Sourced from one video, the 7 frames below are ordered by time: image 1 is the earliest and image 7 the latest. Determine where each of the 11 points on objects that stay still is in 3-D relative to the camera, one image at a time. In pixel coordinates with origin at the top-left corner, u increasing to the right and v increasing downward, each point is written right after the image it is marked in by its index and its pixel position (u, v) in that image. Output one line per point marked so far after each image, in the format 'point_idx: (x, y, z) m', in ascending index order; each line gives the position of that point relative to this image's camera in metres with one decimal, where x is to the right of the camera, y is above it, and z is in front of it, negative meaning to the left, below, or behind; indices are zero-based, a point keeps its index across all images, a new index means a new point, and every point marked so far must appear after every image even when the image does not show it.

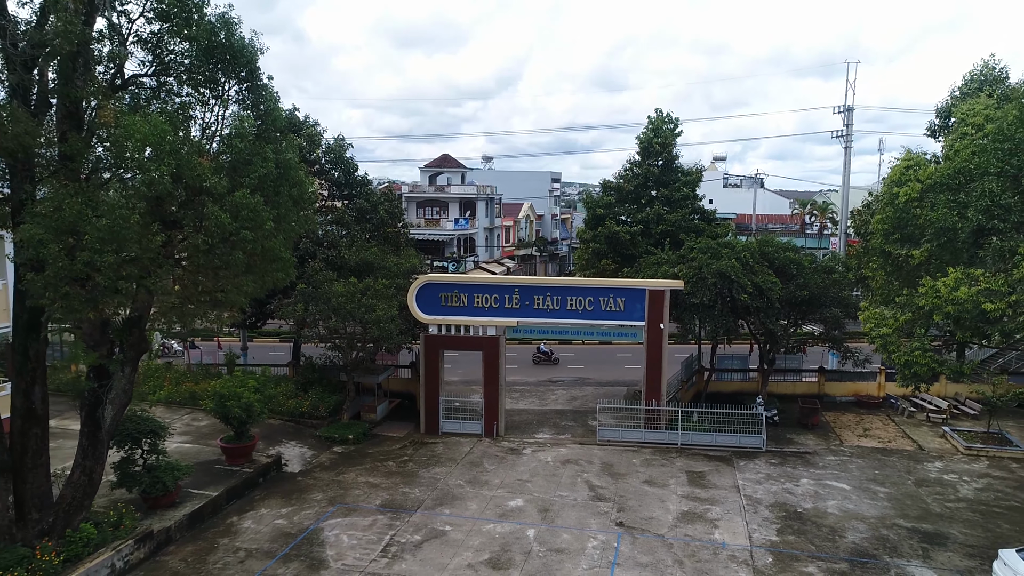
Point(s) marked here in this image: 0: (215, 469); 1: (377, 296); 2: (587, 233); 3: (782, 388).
0: (-5.9, -3.6, +12.6) m
1: (-3.2, -0.2, +15.1) m
2: (+2.2, +1.6, +18.2) m
3: (+7.6, -2.8, +17.7) m
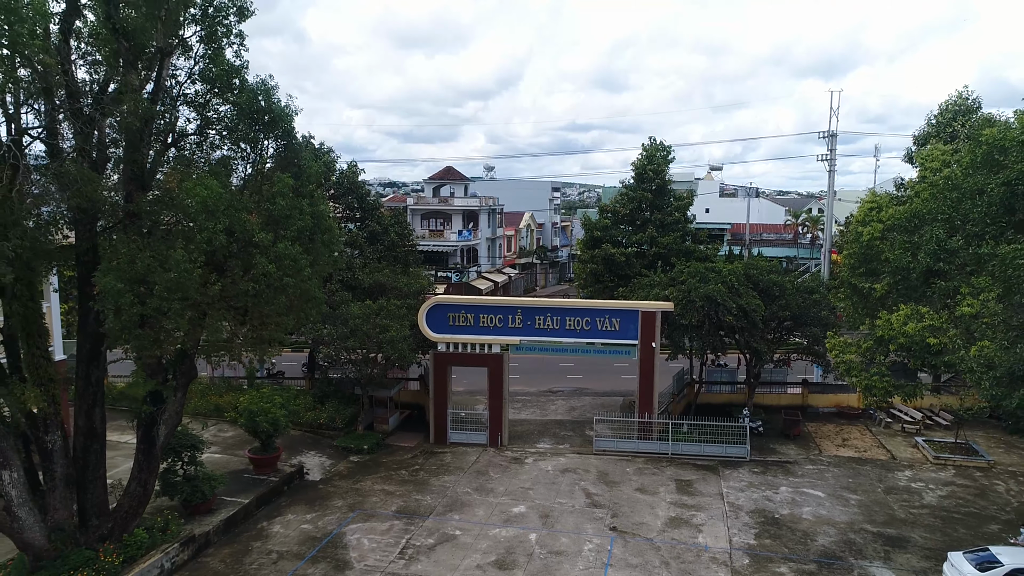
0: (-5.8, -4.2, +13.8) m
1: (-3.1, -0.7, +16.3) m
2: (+2.2, +1.0, +19.4) m
3: (+7.6, -3.3, +18.9) m
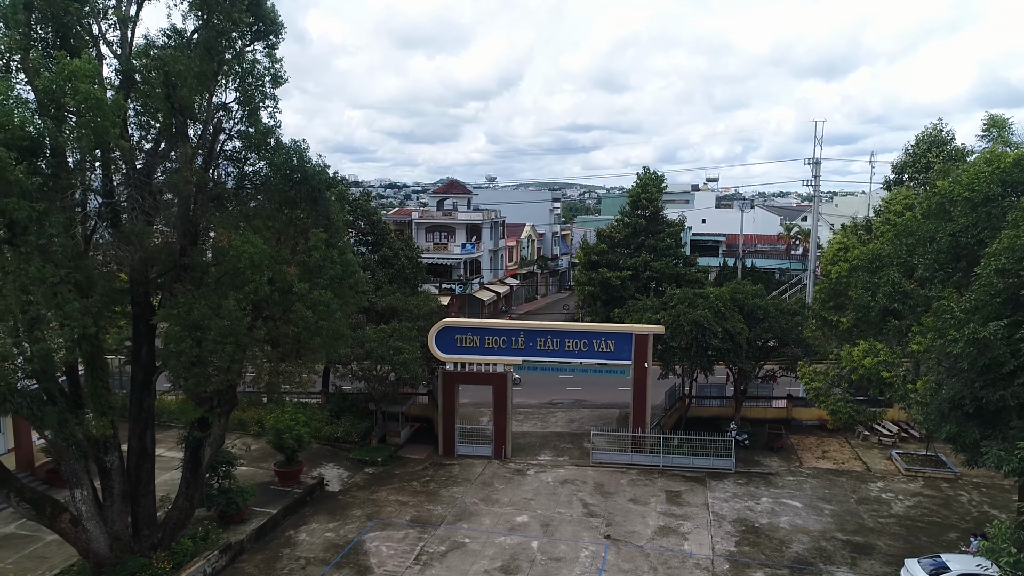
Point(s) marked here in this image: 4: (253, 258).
0: (-5.7, -4.8, +15.1) m
1: (-3.1, -1.4, +17.6) m
2: (+2.3, +0.4, +20.7) m
3: (+7.7, -4.0, +20.1) m
4: (-3.9, +0.4, +9.7) m
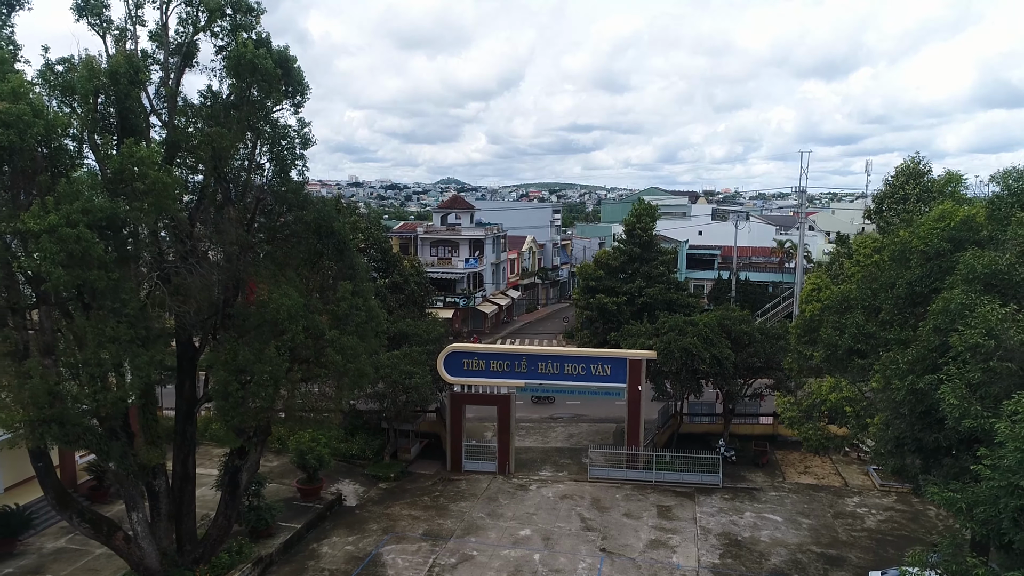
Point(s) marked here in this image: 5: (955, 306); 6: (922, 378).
0: (-5.7, -5.7, +16.4) m
1: (-3.0, -2.2, +18.9) m
2: (+2.4, -0.5, +22.0) m
3: (+7.8, -4.8, +21.5) m
4: (-3.9, -0.4, +11.0) m
5: (+6.1, -0.3, +8.7) m
6: (+5.9, -1.3, +9.1) m
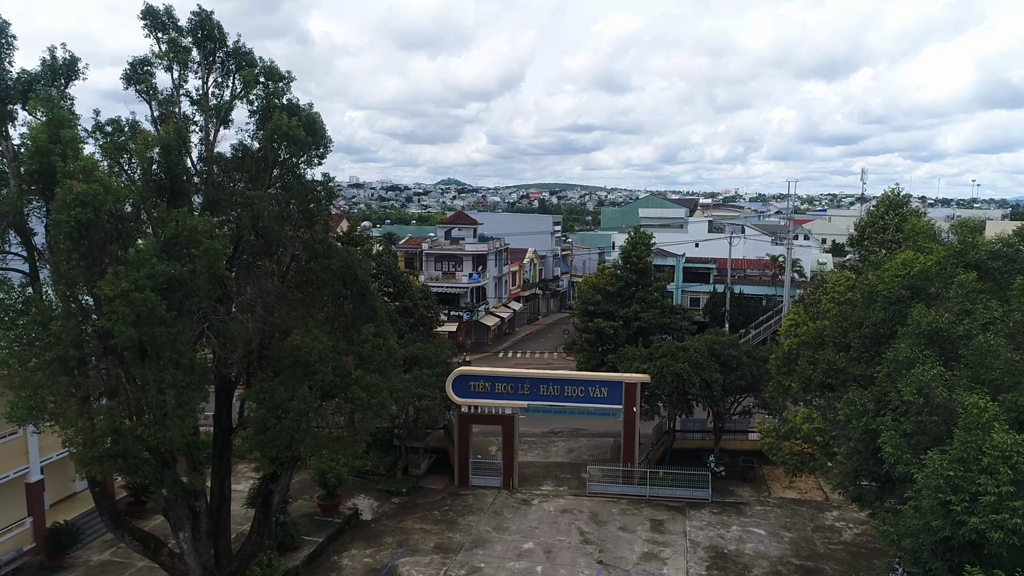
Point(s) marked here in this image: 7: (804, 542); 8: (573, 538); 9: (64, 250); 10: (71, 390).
0: (-5.5, -6.5, +17.8) m
1: (-2.8, -3.1, +20.3) m
2: (+2.5, -1.3, +23.4) m
3: (+7.9, -5.7, +22.8) m
4: (-3.7, -1.3, +12.4) m
5: (+6.2, -1.1, +10.0) m
6: (+6.0, -2.2, +10.4) m
7: (+8.0, -7.0, +17.3) m
8: (+1.7, -6.9, +17.4) m
9: (-7.1, +0.6, +10.1) m
10: (-7.5, -1.7, +10.7) m
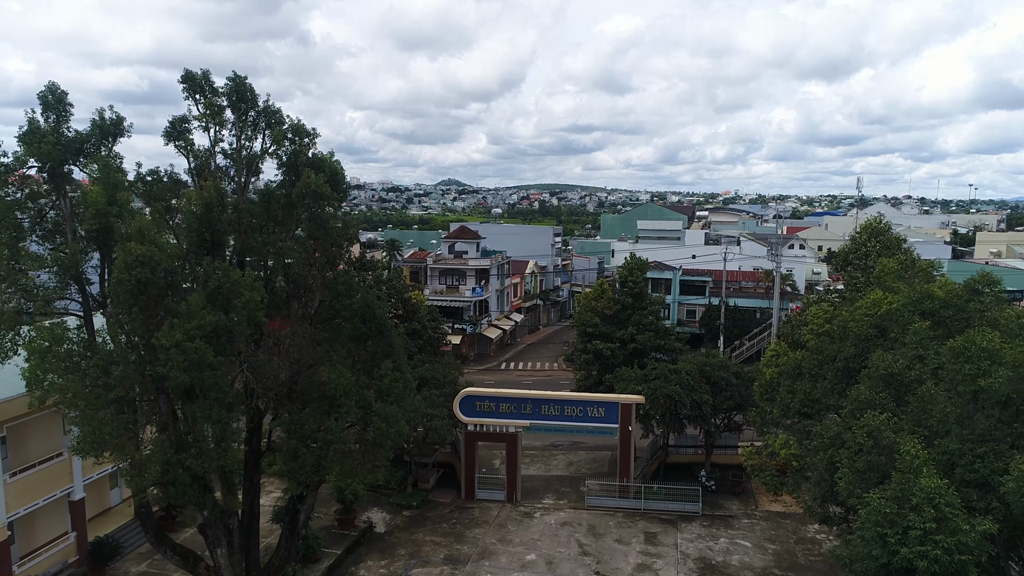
0: (-5.4, -7.4, +19.1) m
1: (-2.7, -4.0, +21.7) m
2: (+2.7, -2.2, +24.8) m
3: (+8.1, -6.6, +24.2) m
4: (-3.6, -2.1, +13.7) m
5: (+6.3, -2.0, +11.4) m
6: (+6.1, -3.1, +11.8) m
7: (+8.1, -7.9, +18.6) m
8: (+1.8, -7.8, +18.8) m
9: (-7.0, -0.3, +11.5) m
10: (-7.4, -2.6, +12.1) m
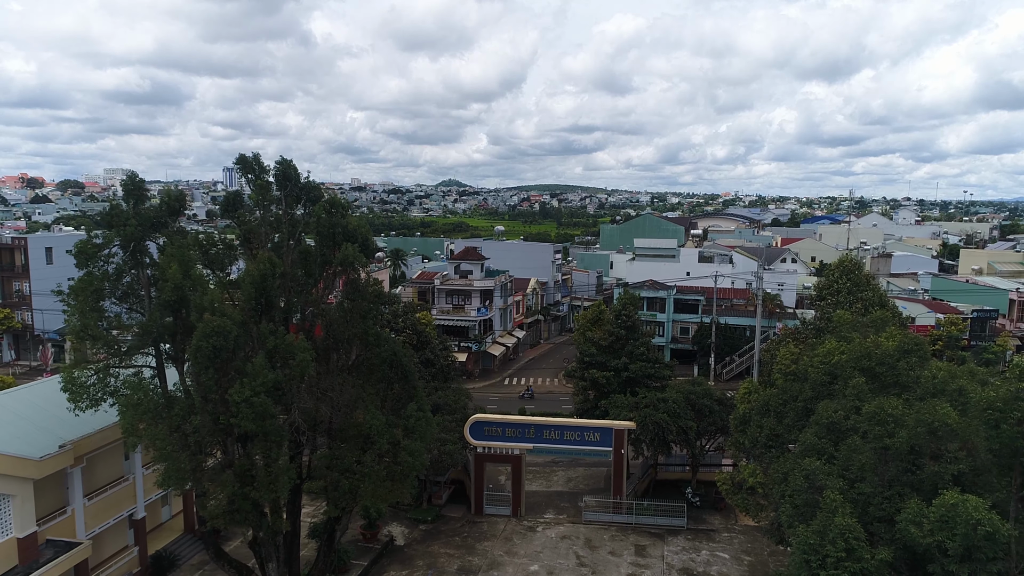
0: (-5.2, -8.8, +21.6) m
1: (-2.5, -5.4, +24.2) m
2: (+2.8, -3.6, +27.2) m
3: (+8.3, -8.0, +26.7) m
4: (-3.5, -3.6, +16.2) m
5: (+6.5, -3.4, +13.9) m
6: (+6.3, -4.5, +14.3) m
7: (+8.2, -9.3, +21.1) m
8: (+2.0, -9.2, +21.3) m
9: (-6.9, -1.7, +14.0) m
10: (-7.2, -4.0, +14.6) m
